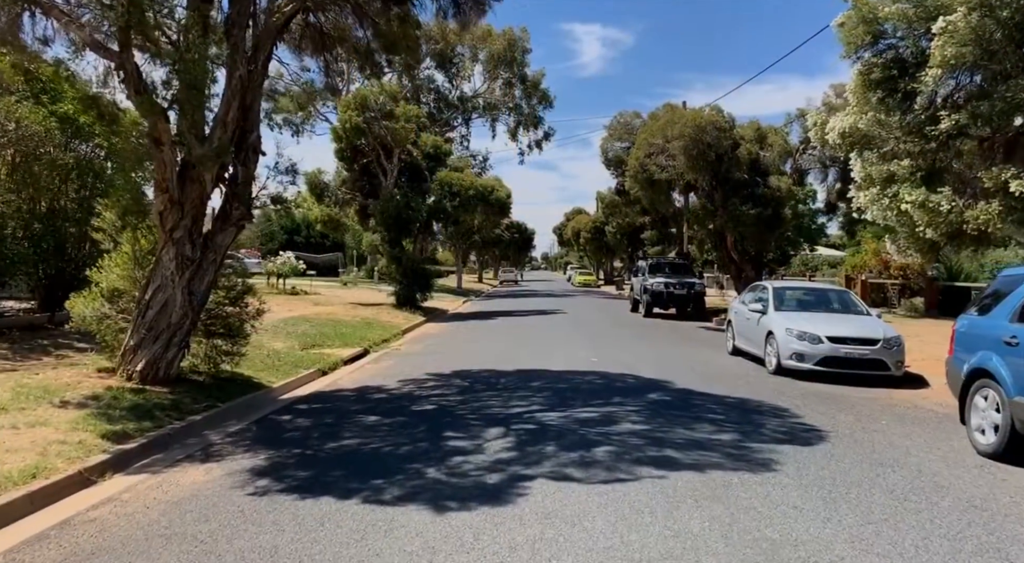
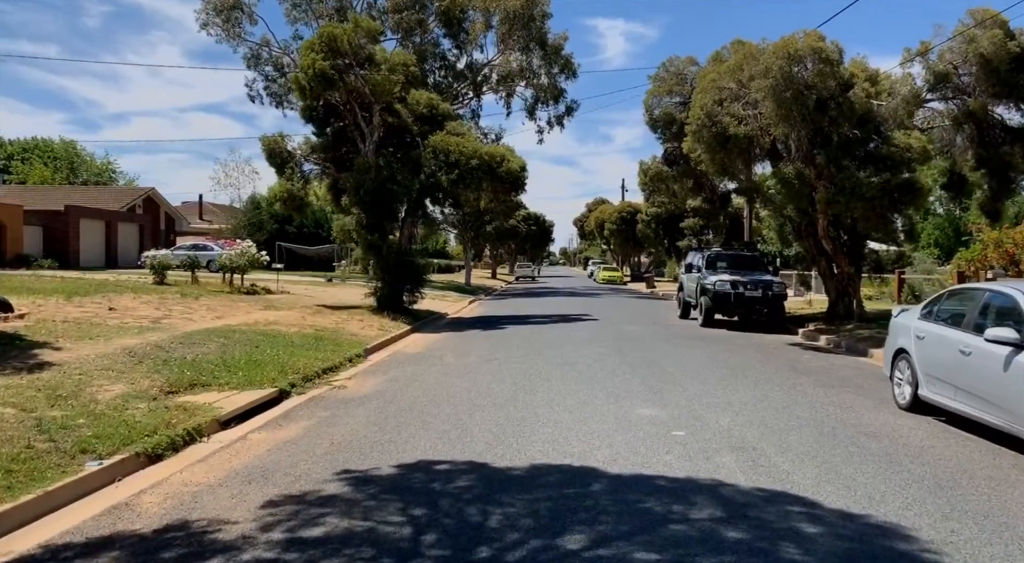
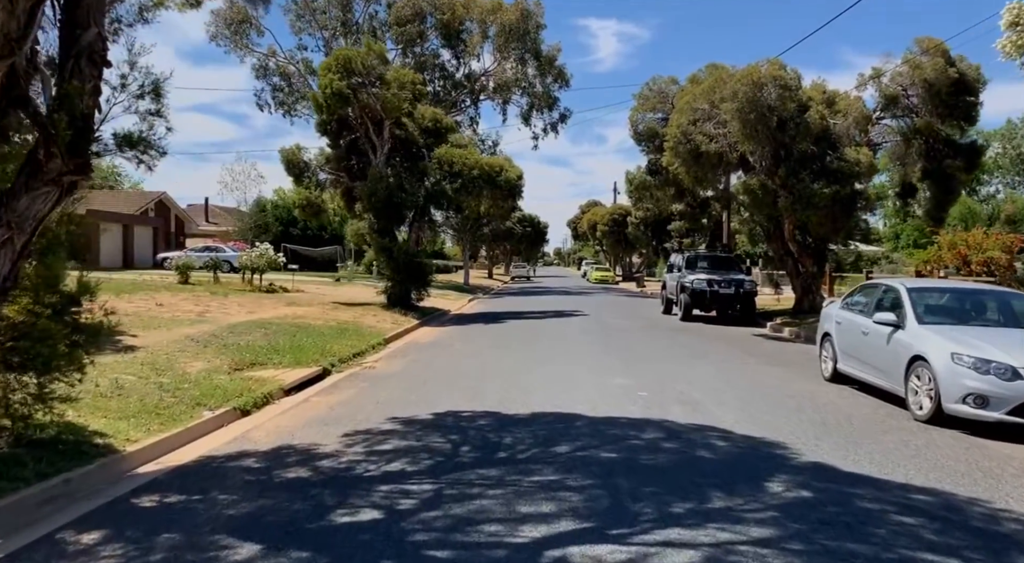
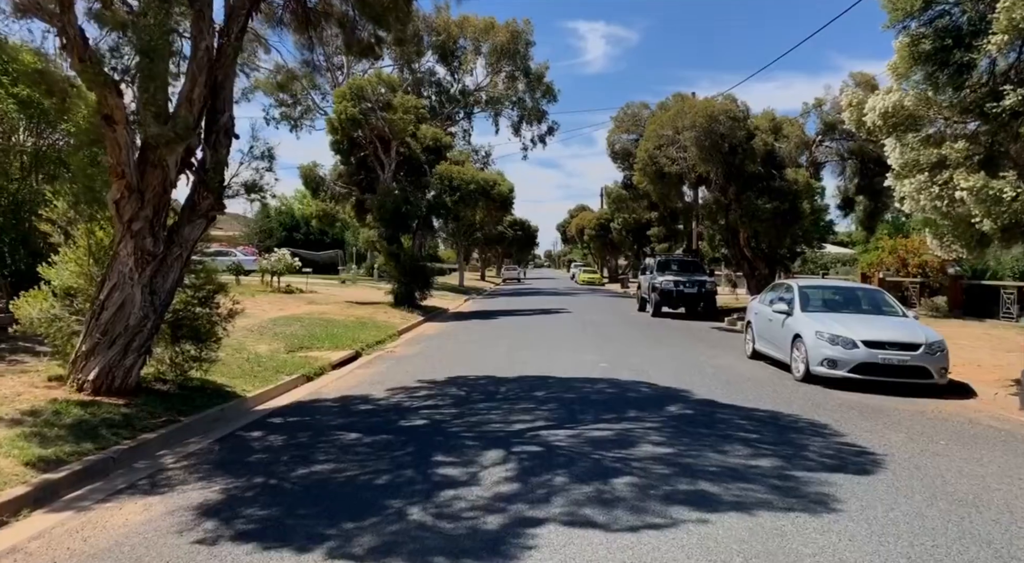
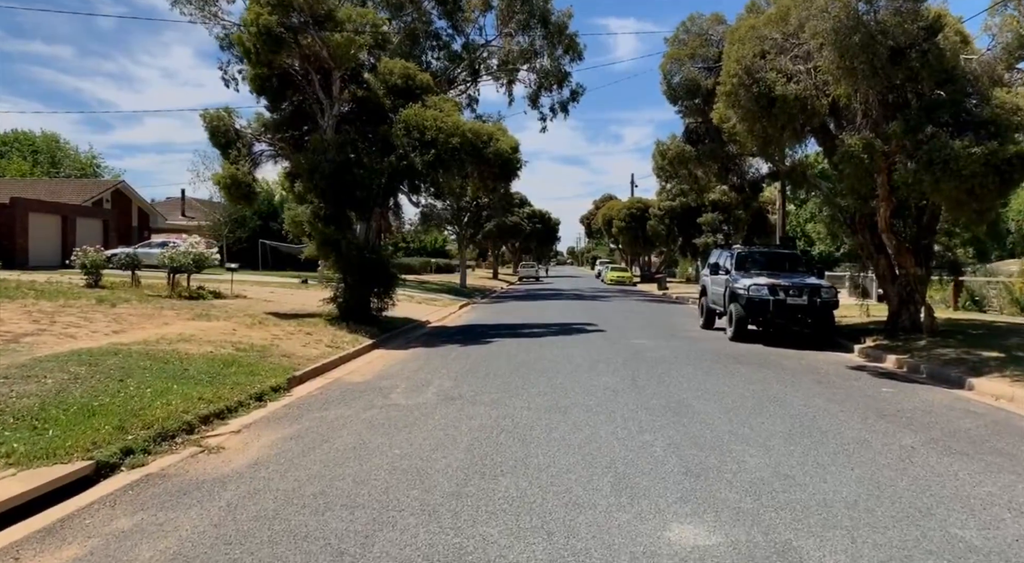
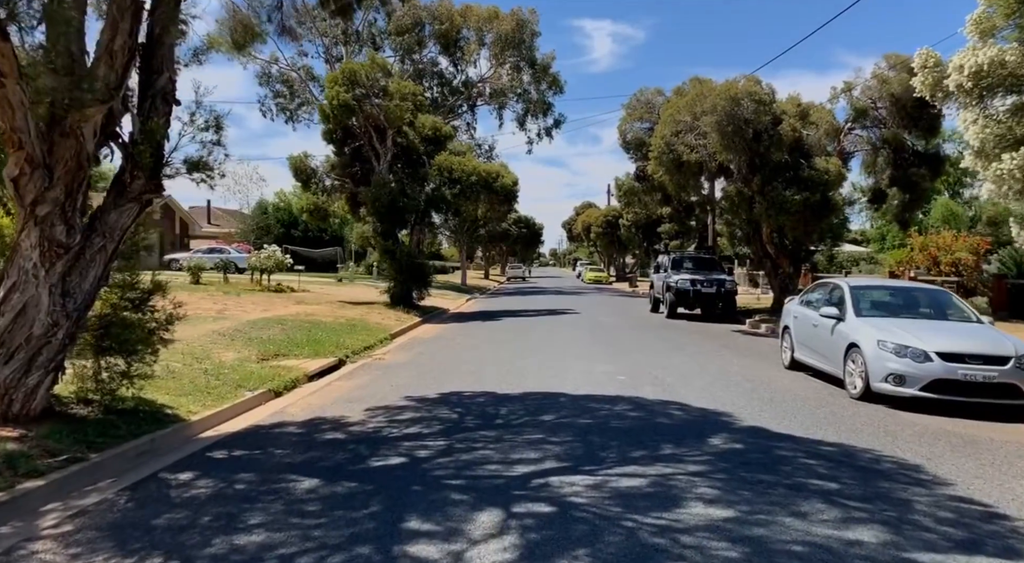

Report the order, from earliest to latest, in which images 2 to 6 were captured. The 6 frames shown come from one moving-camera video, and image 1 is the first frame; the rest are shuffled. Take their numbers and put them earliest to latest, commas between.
4, 6, 3, 2, 5
